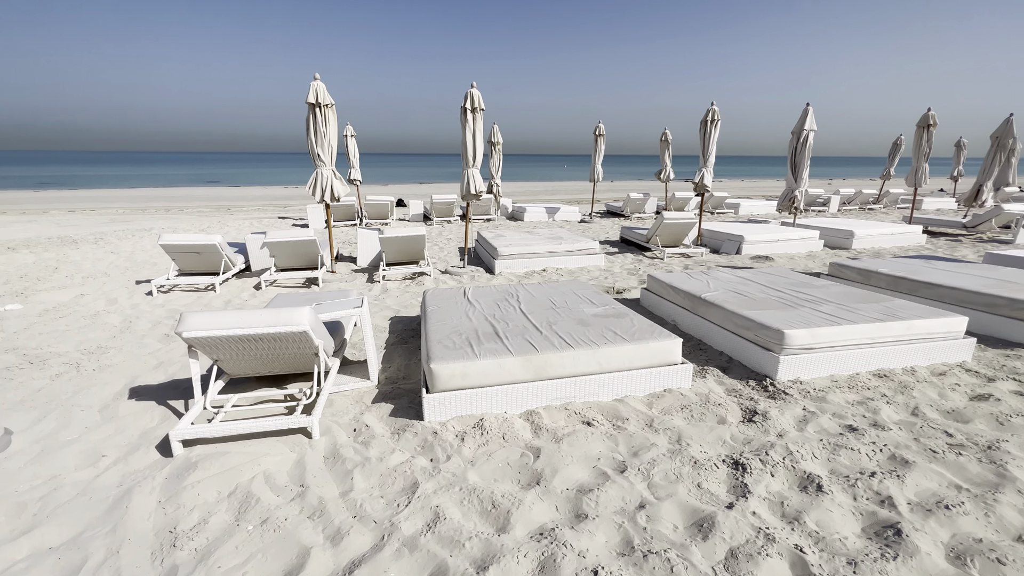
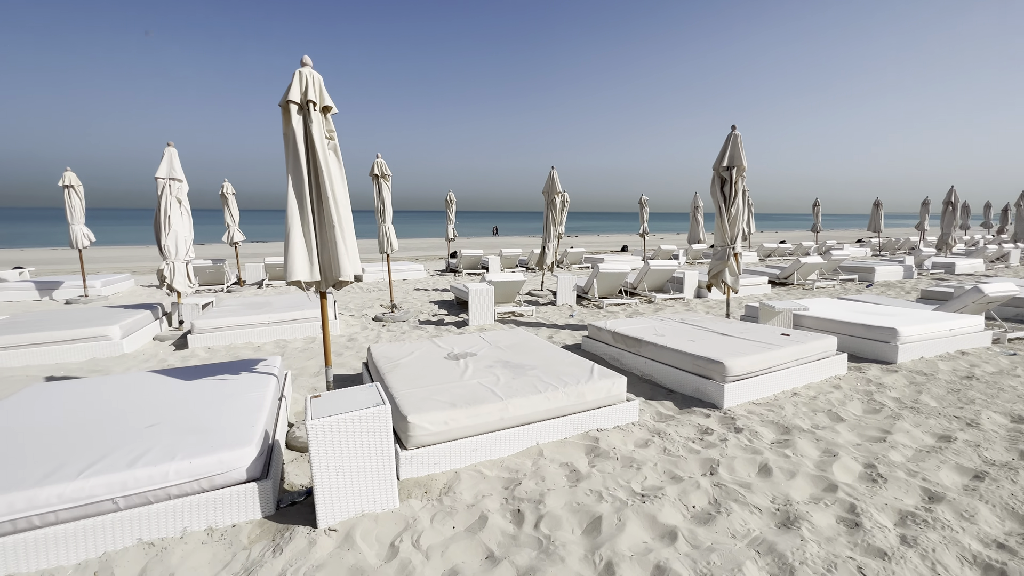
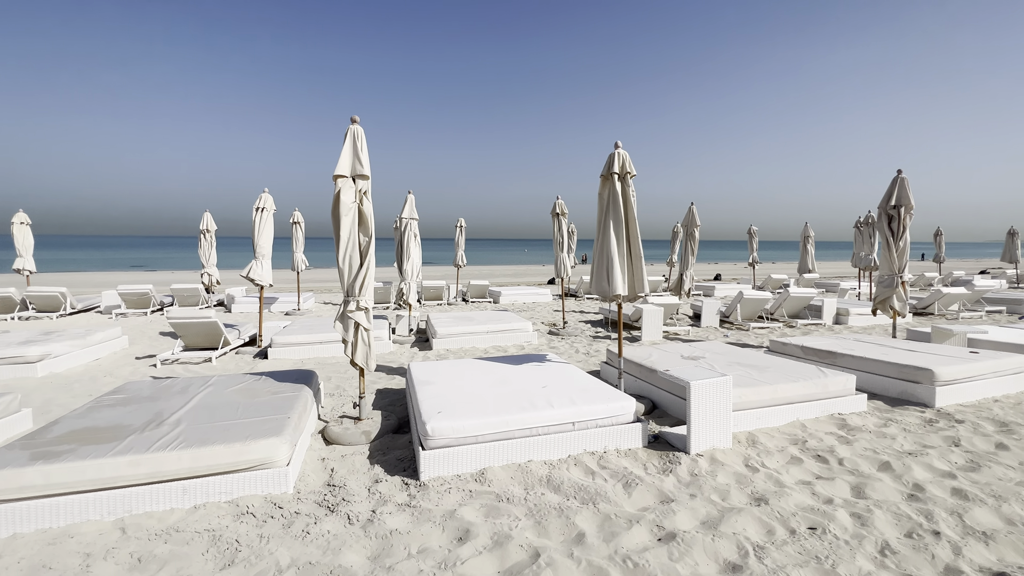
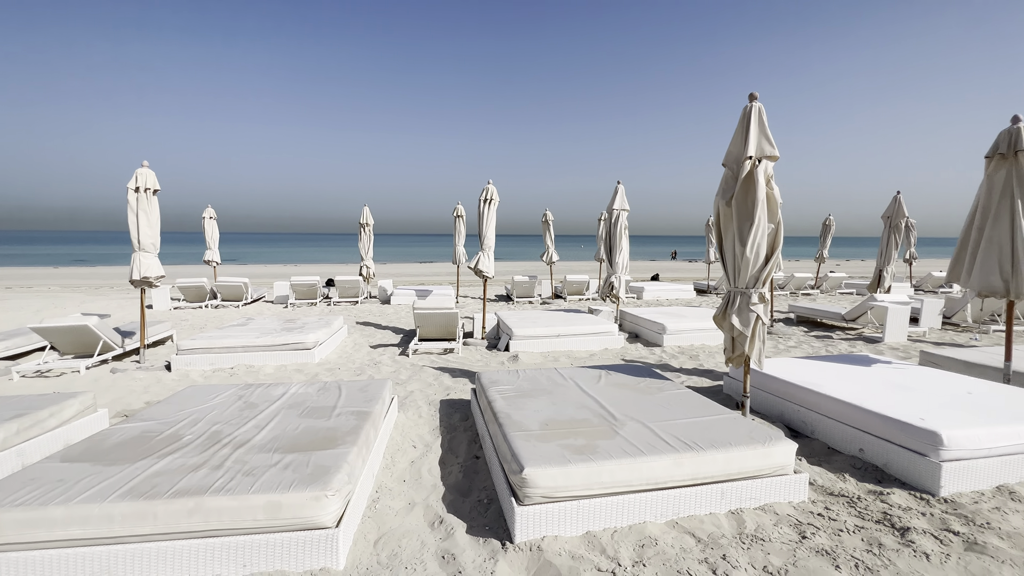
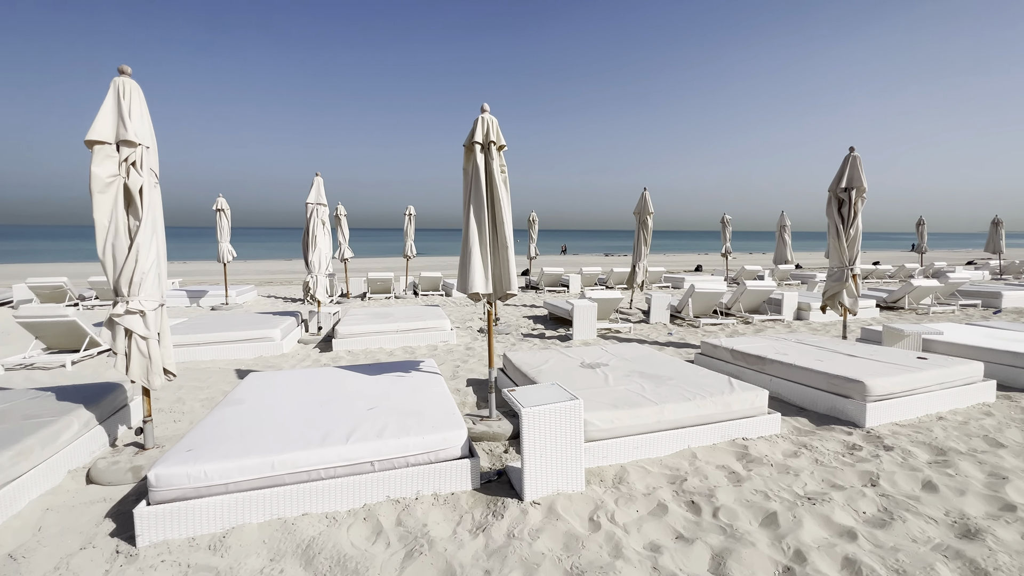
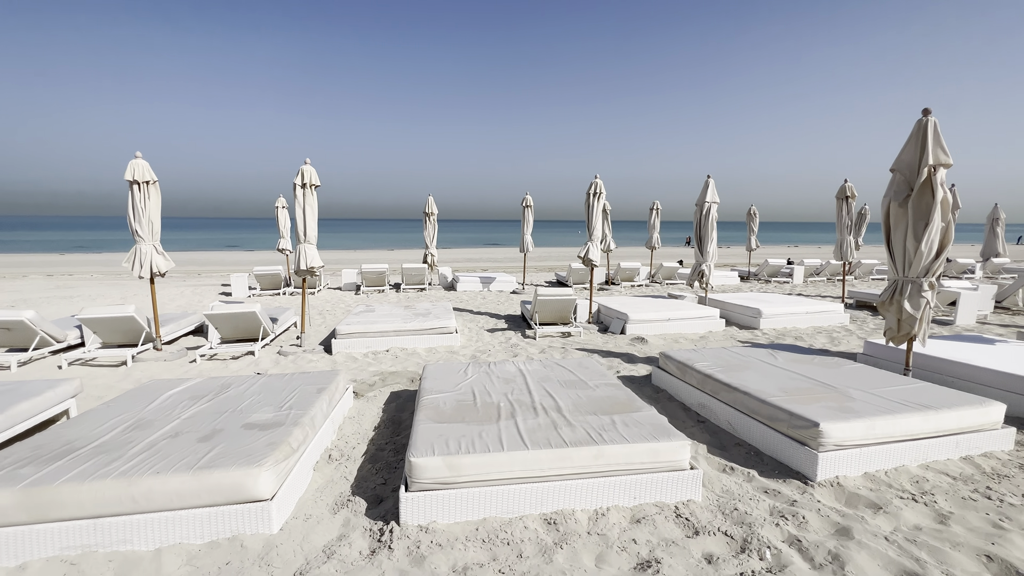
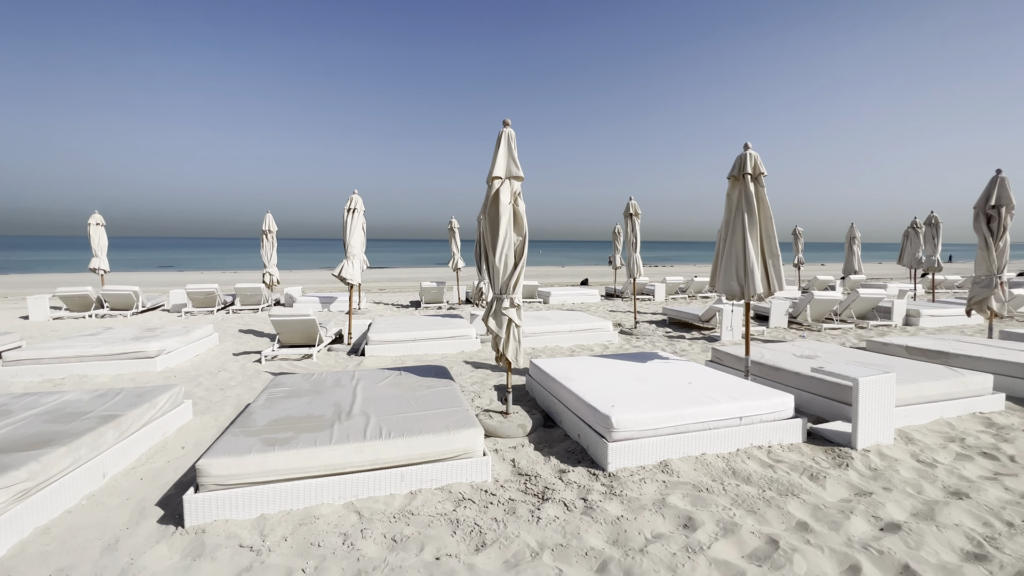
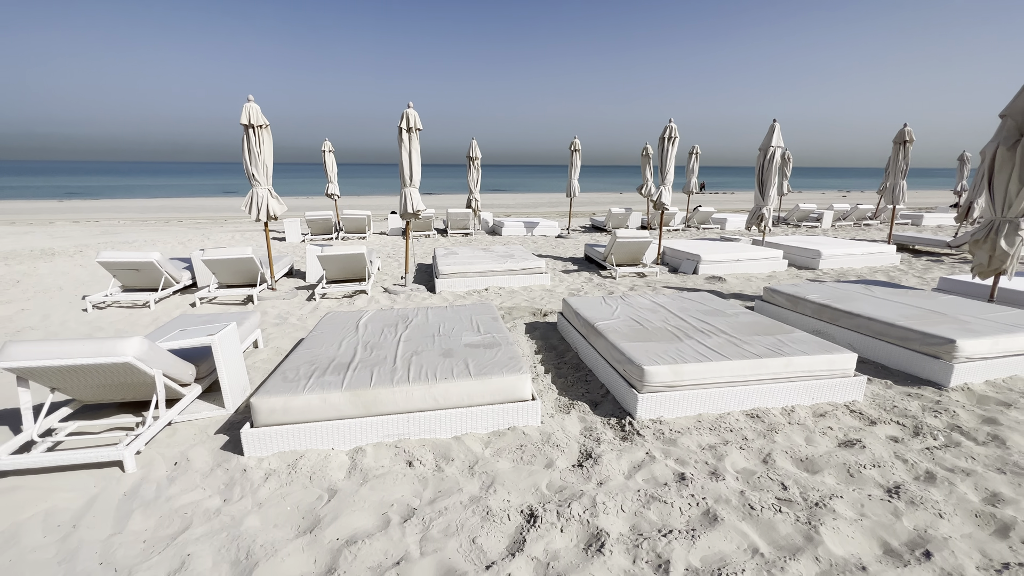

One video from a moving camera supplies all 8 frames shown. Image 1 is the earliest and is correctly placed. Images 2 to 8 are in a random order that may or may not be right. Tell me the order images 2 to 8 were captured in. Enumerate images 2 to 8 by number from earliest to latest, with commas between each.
8, 6, 4, 7, 3, 5, 2
